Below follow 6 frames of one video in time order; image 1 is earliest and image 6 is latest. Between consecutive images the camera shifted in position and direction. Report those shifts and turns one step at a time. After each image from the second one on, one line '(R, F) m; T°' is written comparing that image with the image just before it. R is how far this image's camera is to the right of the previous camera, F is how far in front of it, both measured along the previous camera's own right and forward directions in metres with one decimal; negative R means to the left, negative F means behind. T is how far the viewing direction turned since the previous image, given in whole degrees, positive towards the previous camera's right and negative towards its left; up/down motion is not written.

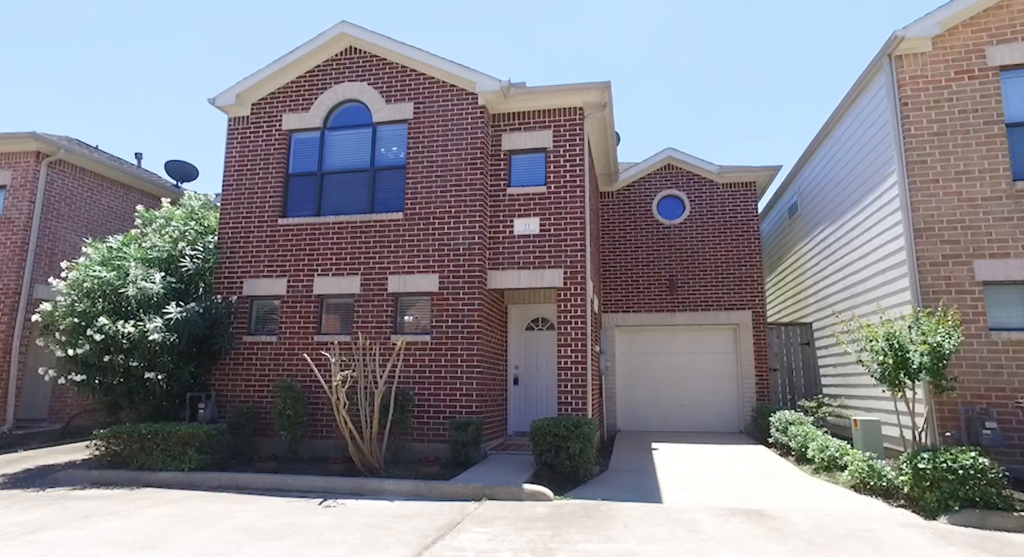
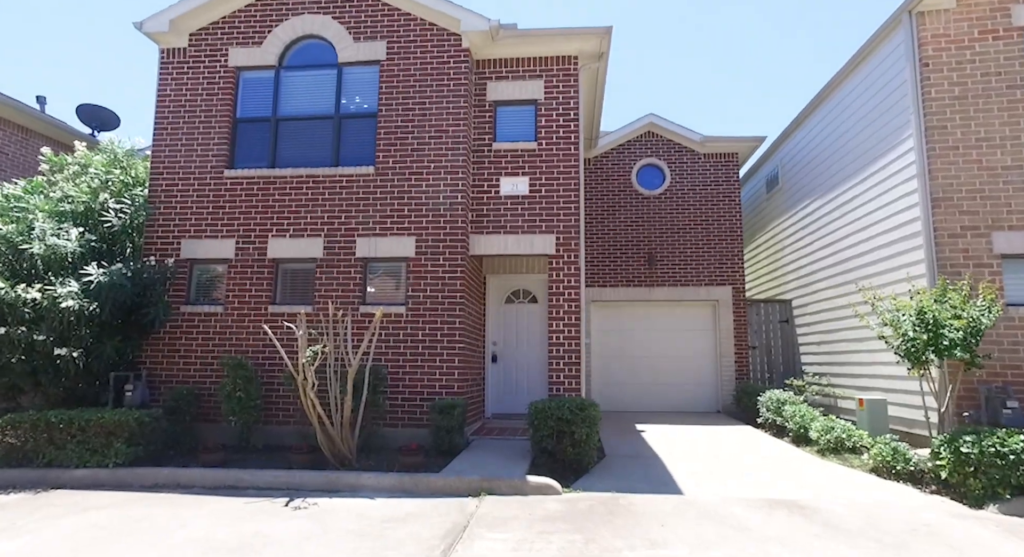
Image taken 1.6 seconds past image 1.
(-0.5, +0.8) m; +6°
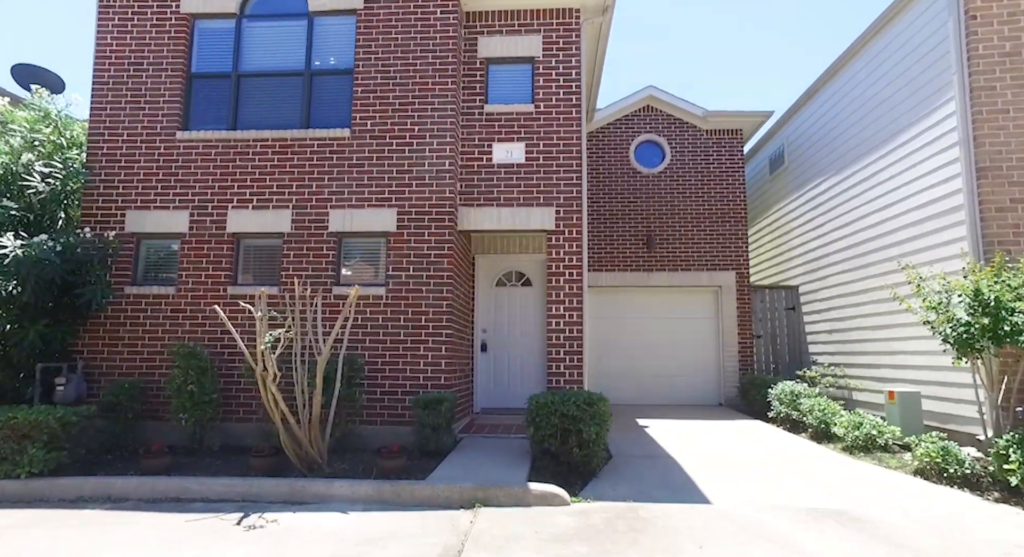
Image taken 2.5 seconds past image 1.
(-0.2, +0.8) m; +2°
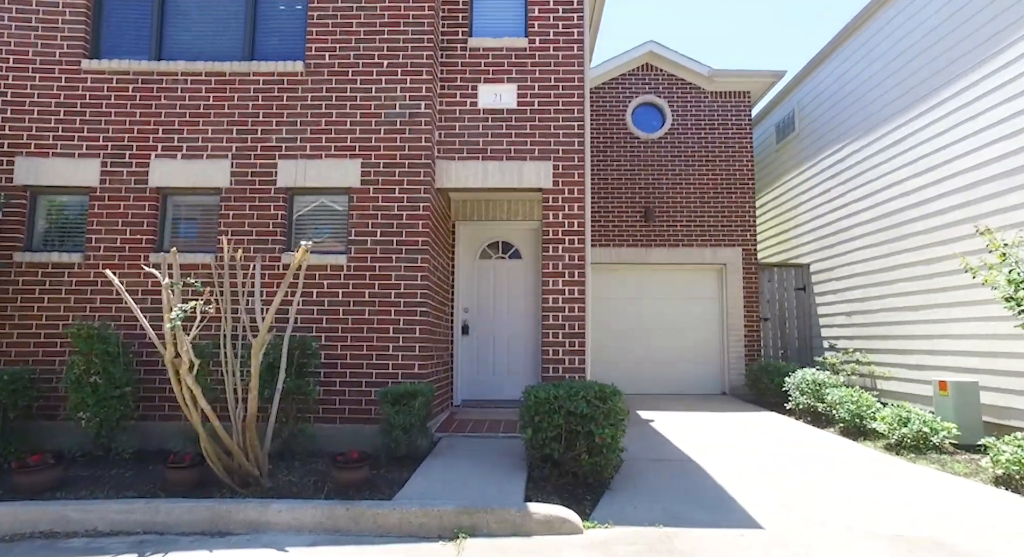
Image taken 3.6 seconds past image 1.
(-0.1, +1.0) m; +3°
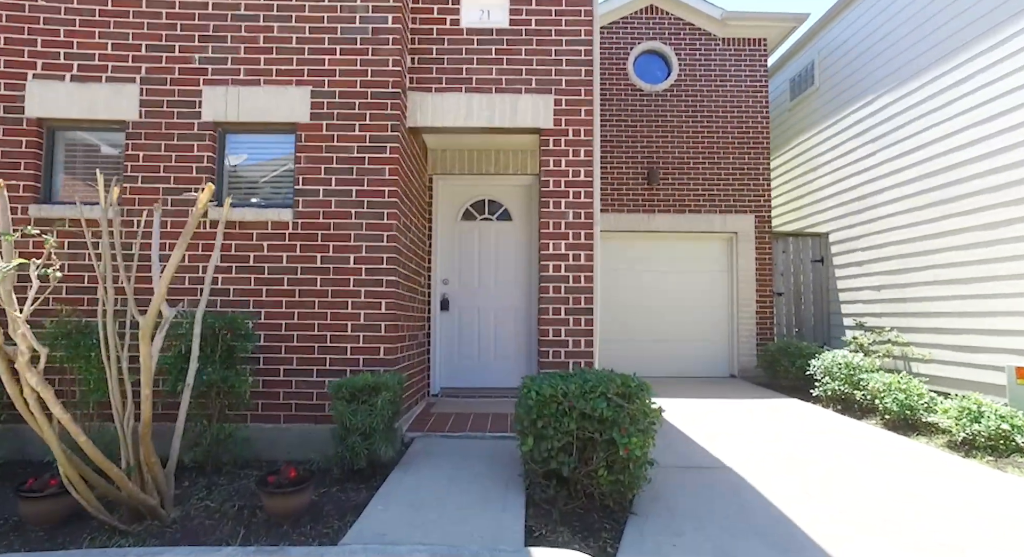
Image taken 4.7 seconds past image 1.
(-0.1, +1.0) m; +2°
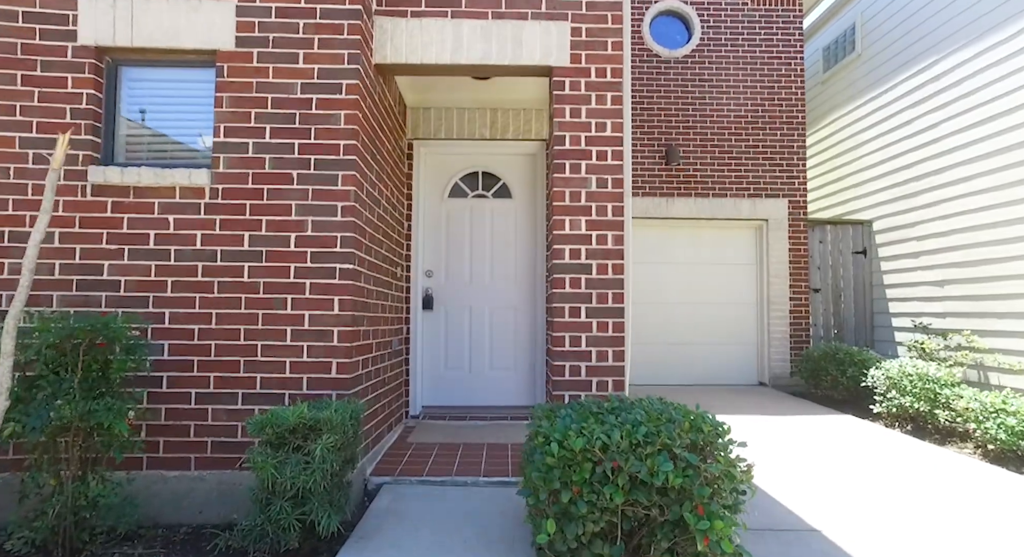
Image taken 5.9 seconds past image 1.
(-0.1, +1.1) m; +1°
